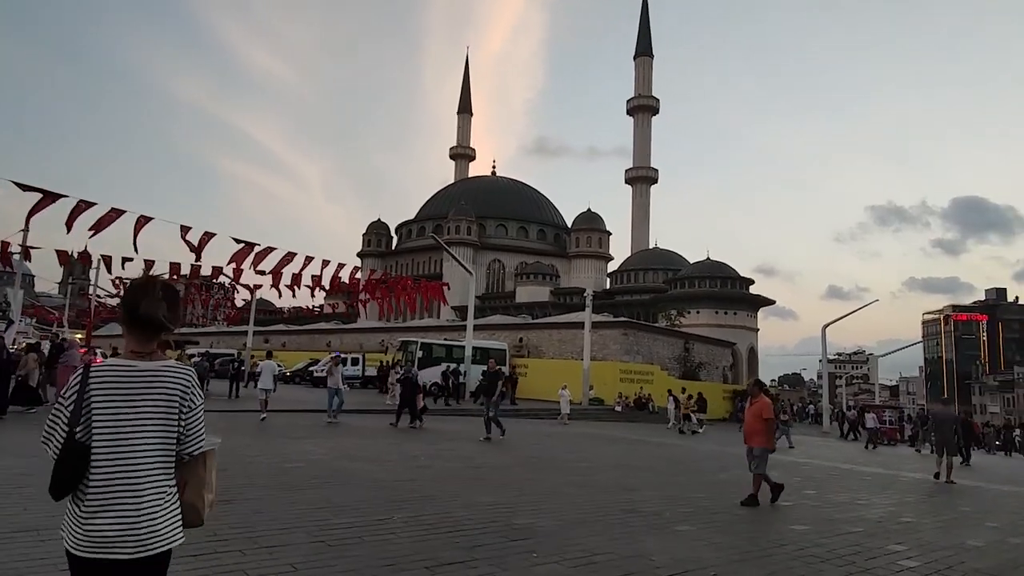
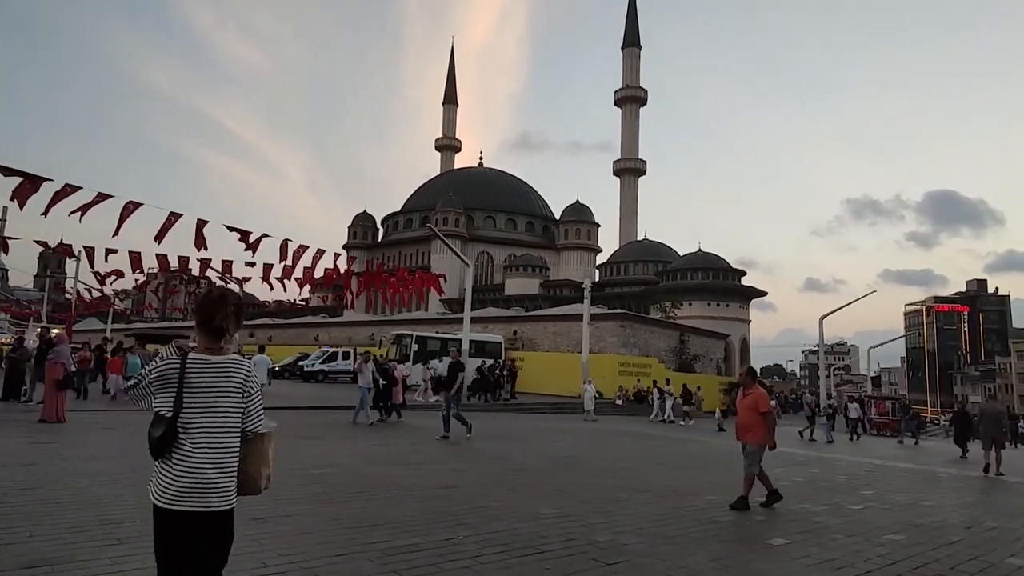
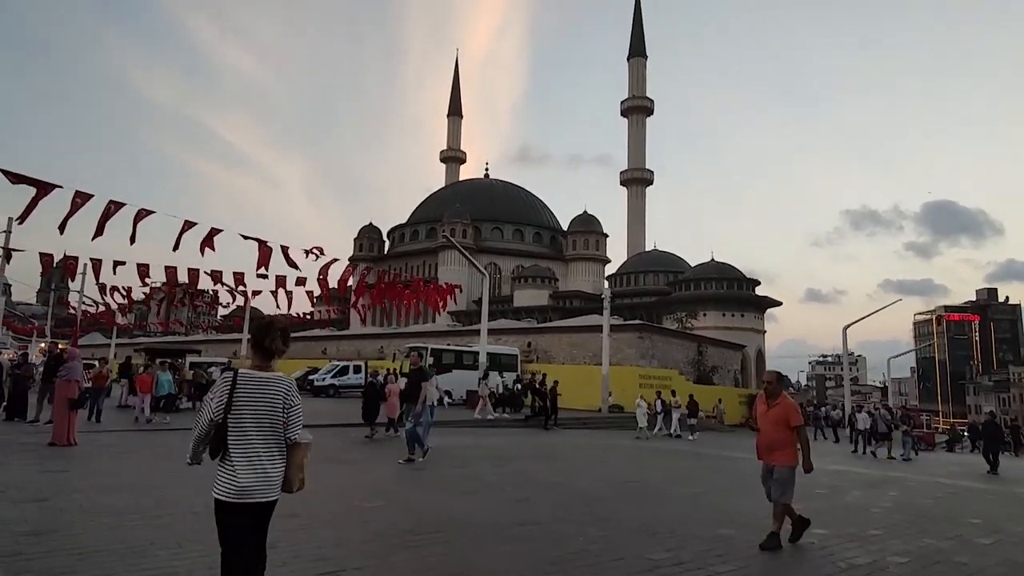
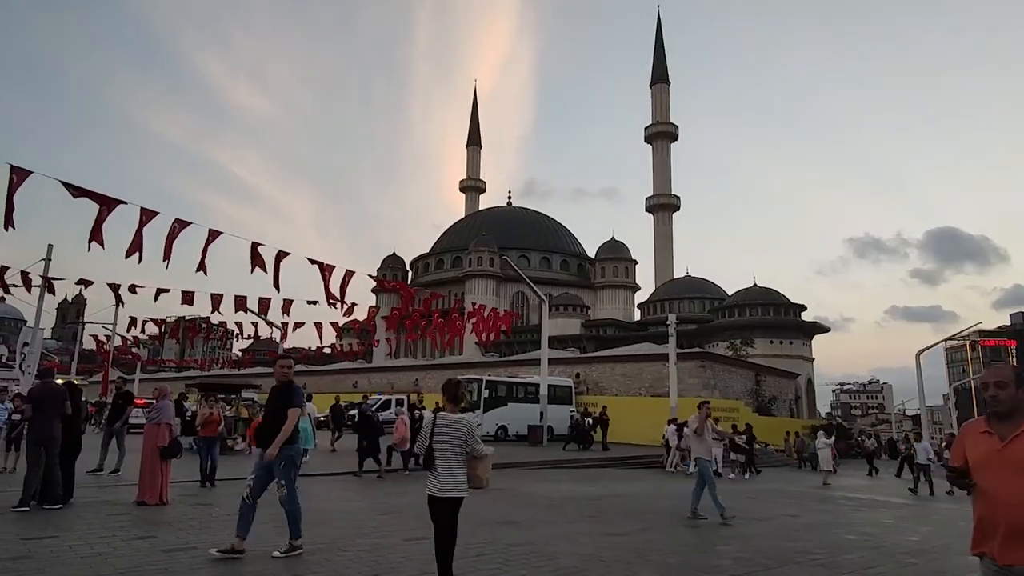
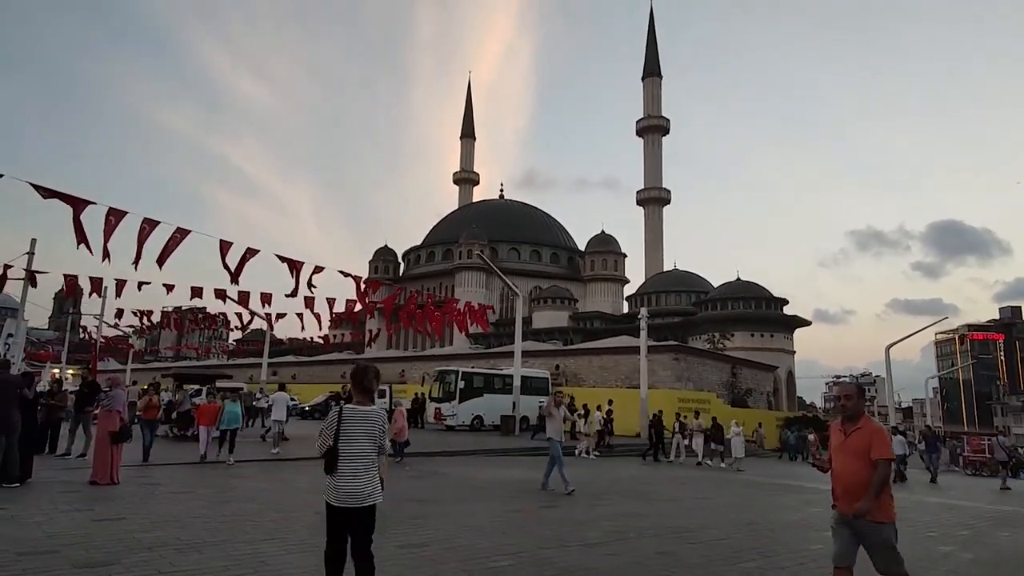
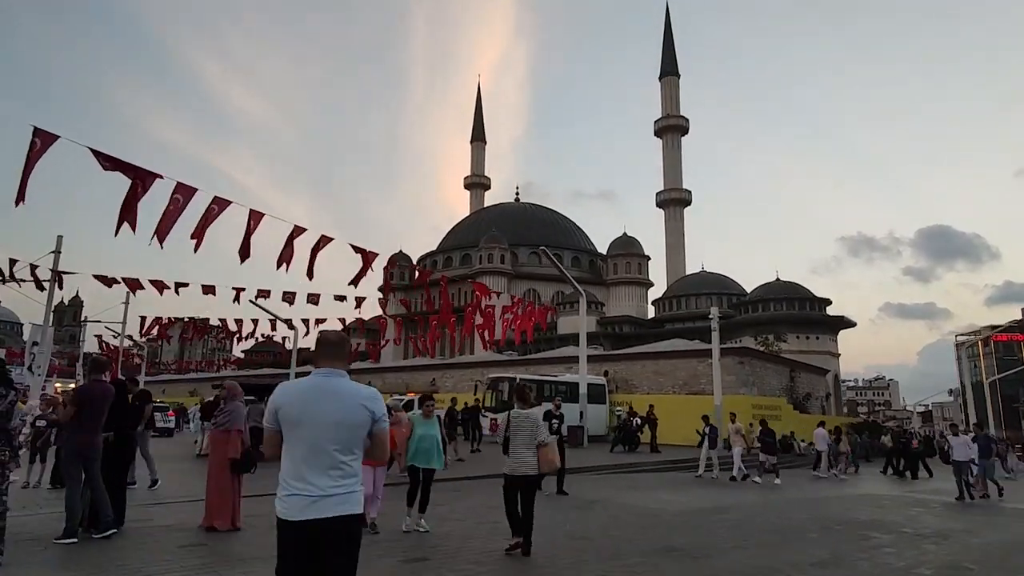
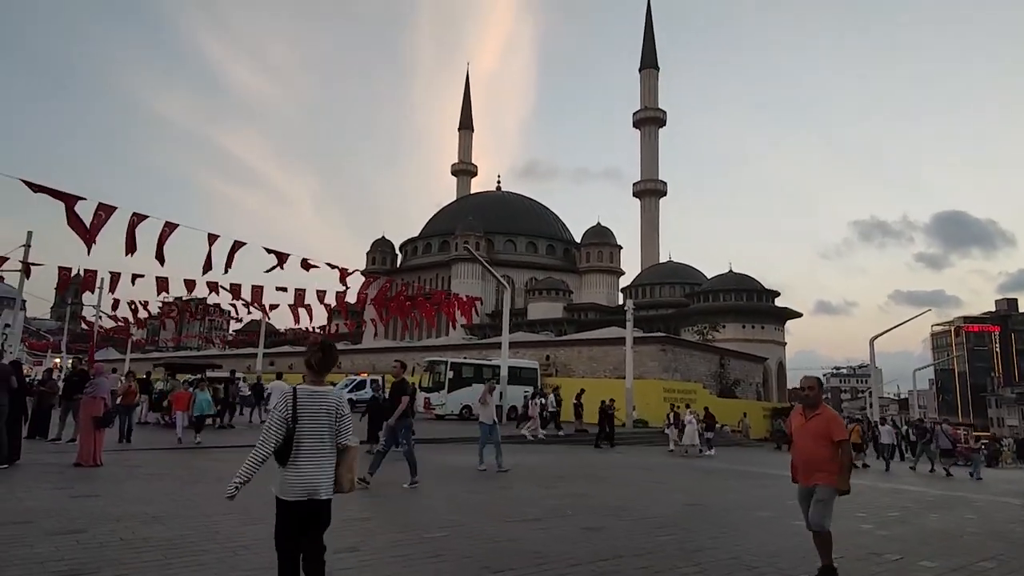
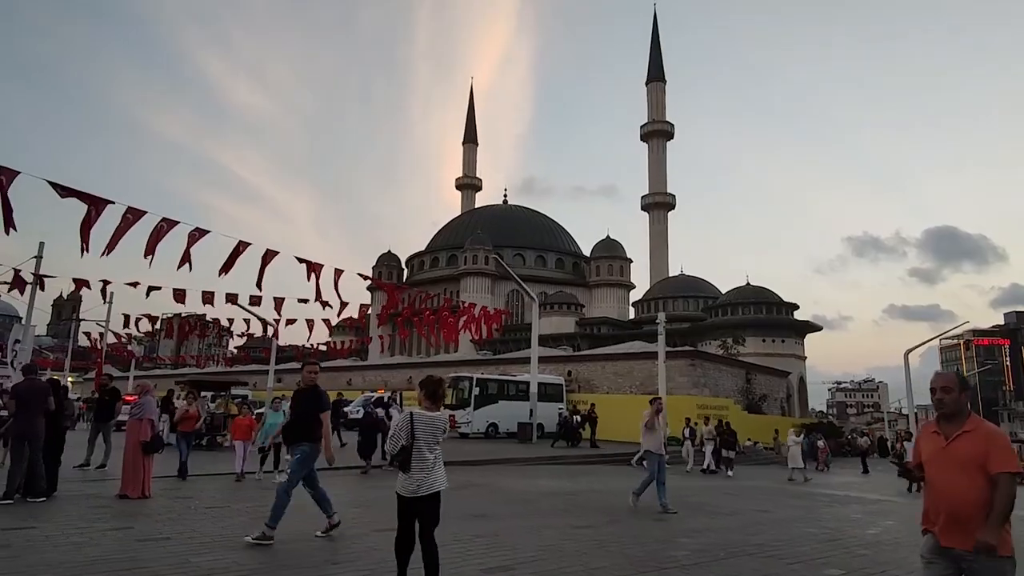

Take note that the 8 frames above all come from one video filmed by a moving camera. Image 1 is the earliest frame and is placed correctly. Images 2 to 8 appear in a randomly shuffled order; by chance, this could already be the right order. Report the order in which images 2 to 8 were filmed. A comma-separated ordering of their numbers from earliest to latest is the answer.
2, 3, 7, 5, 8, 4, 6
